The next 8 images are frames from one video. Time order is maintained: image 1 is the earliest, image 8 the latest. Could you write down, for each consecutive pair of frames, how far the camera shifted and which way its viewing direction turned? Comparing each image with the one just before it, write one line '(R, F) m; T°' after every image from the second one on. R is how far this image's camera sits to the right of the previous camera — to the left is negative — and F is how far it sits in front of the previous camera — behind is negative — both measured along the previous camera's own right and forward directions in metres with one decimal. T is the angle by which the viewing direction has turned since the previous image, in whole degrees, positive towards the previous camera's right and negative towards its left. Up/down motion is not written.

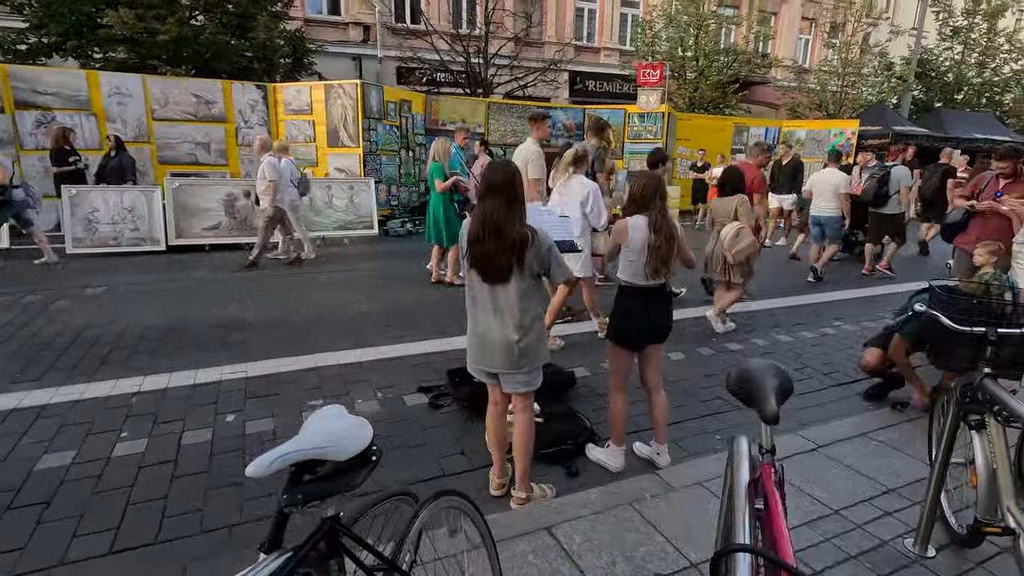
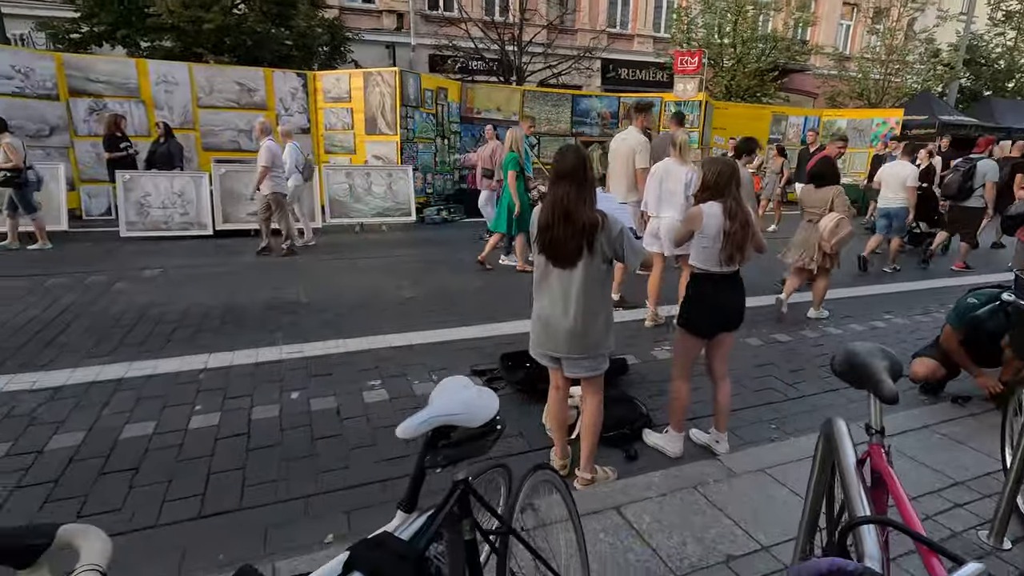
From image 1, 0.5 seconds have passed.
(-0.3, -0.1) m; -2°
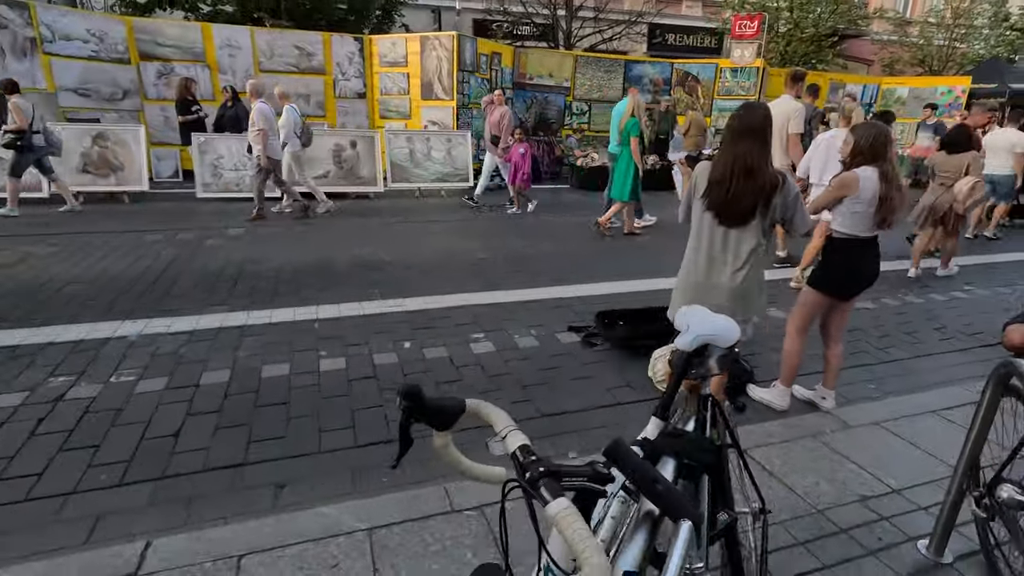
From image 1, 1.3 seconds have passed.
(-0.6, -0.2) m; -3°
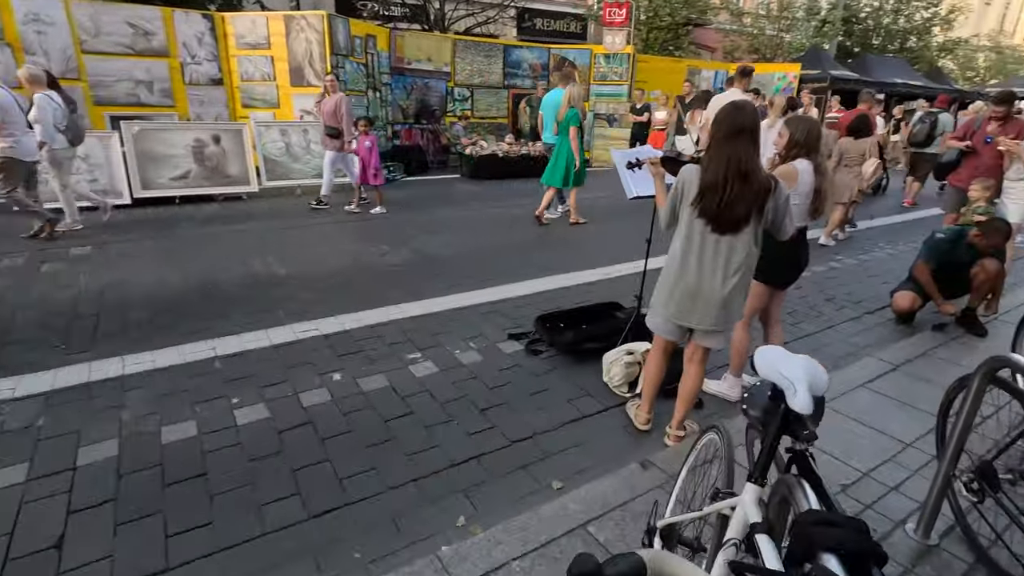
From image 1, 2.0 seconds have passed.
(-0.4, +0.4) m; +13°
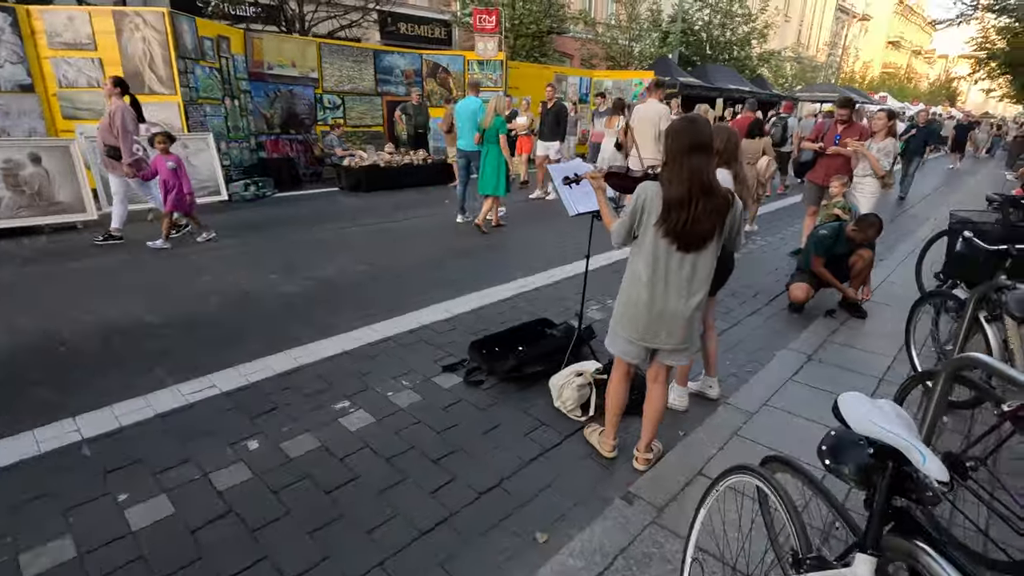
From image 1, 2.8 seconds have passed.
(-0.4, +0.3) m; +13°
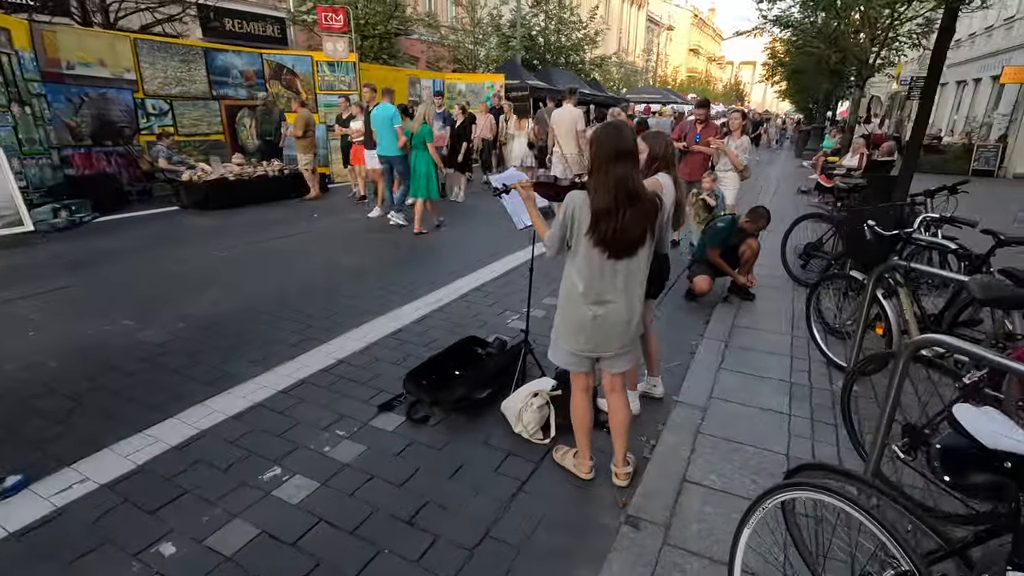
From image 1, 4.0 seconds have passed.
(-0.5, +0.3) m; +15°
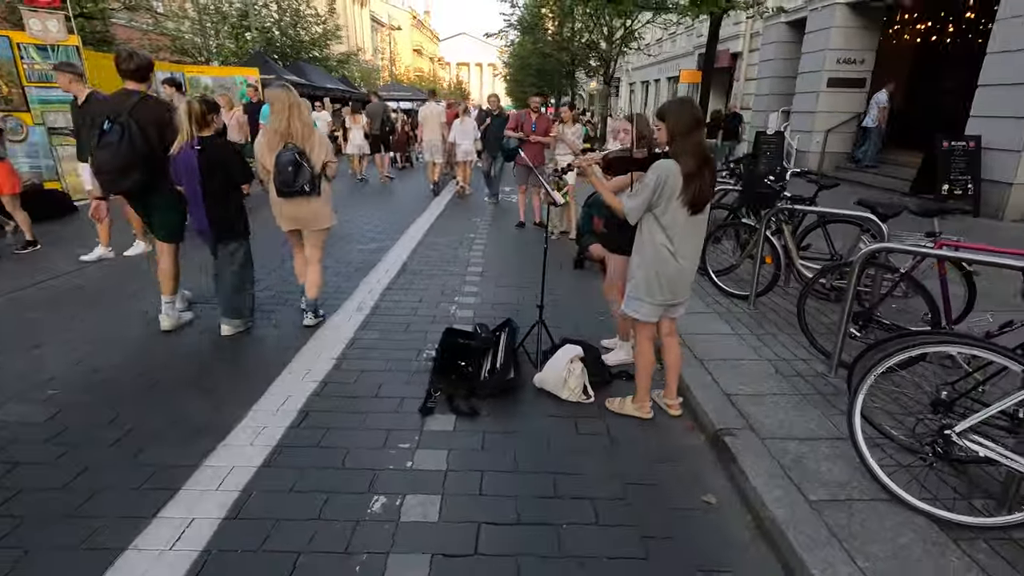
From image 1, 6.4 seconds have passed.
(-1.7, +0.3) m; +26°
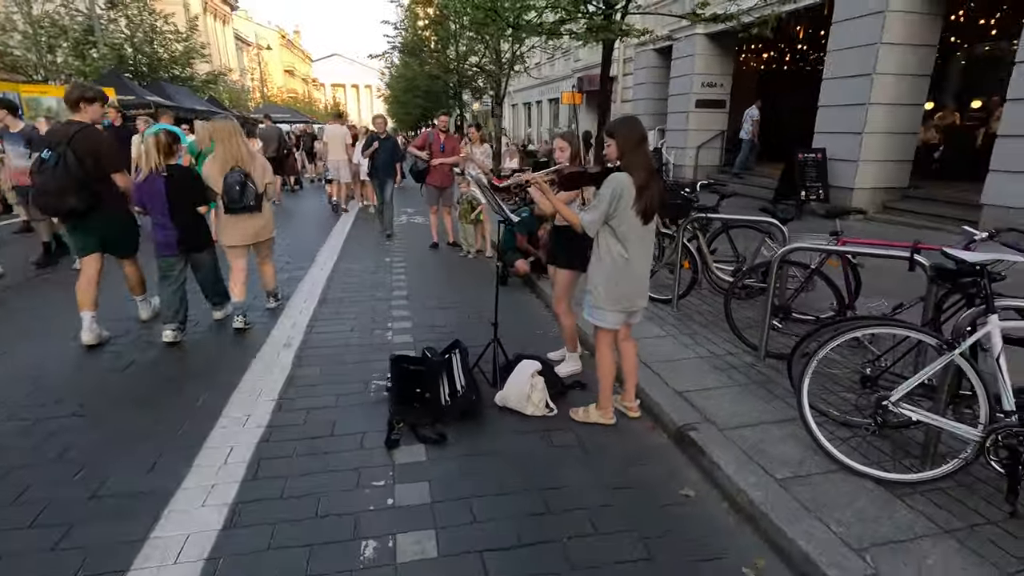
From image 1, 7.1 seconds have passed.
(-0.4, 0.0) m; +11°
